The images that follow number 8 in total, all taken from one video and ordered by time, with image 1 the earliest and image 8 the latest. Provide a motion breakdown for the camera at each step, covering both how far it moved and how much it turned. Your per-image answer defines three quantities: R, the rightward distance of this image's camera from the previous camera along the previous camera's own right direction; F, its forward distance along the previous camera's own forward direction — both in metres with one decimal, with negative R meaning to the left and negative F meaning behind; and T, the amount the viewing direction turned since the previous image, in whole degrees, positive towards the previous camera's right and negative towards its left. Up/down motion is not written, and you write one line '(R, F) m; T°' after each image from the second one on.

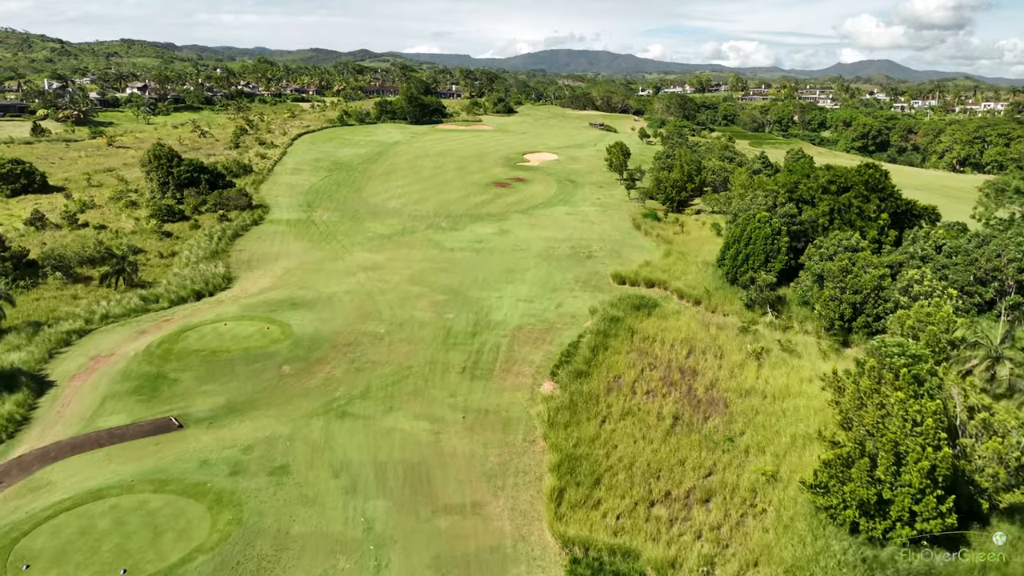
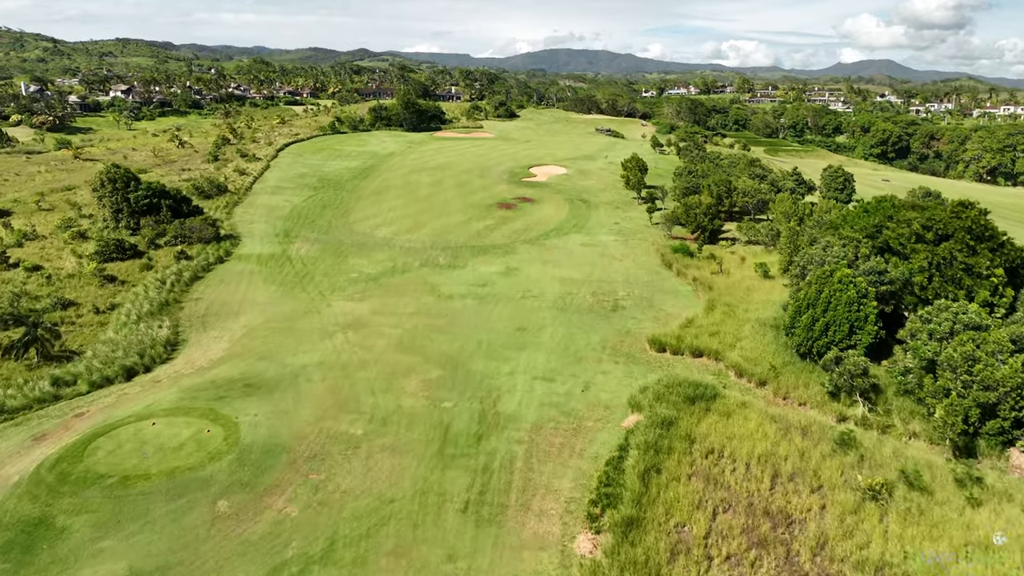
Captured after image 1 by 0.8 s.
(-0.7, +8.0) m; 0°
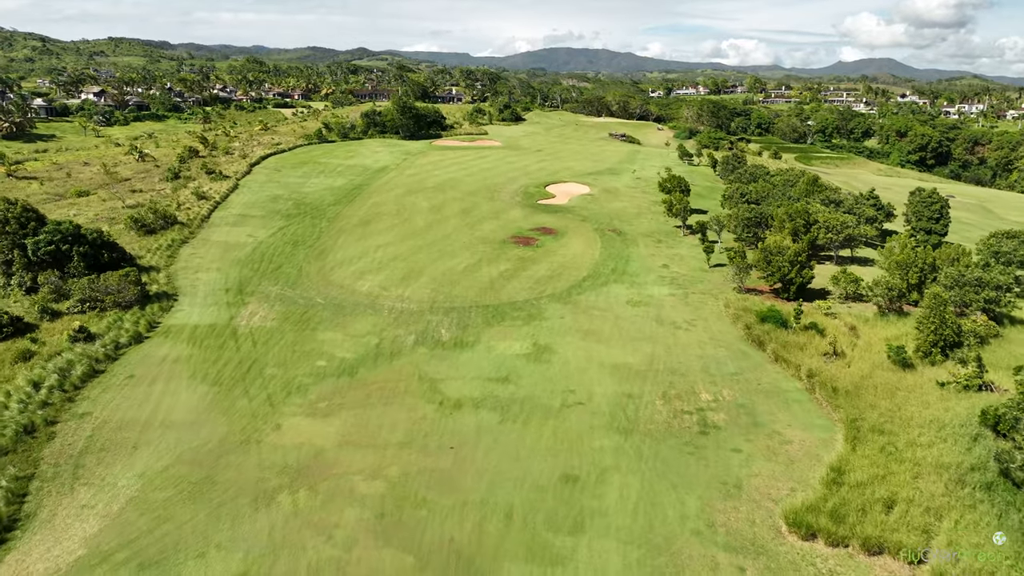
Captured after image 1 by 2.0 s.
(-1.5, +13.1) m; 0°
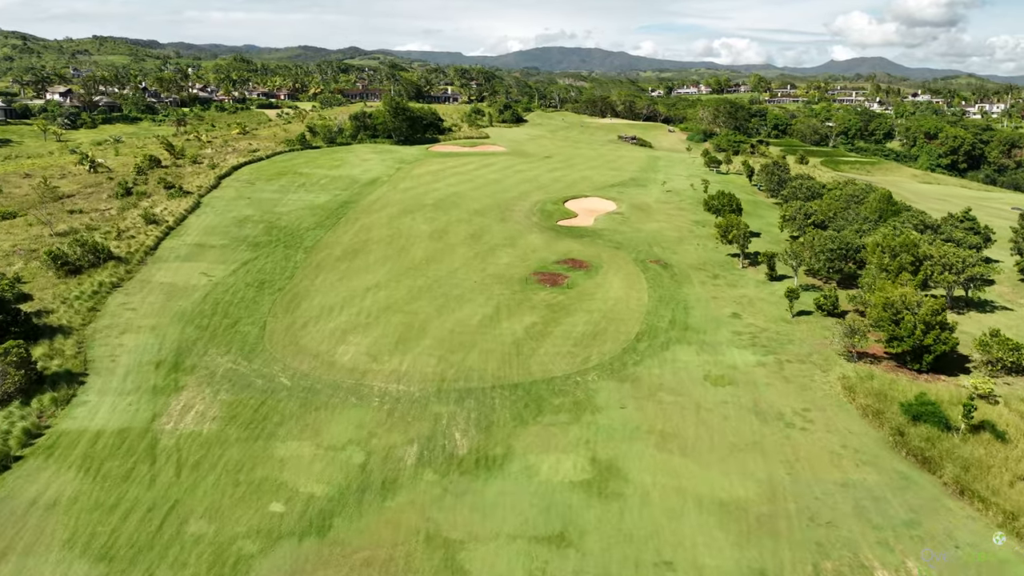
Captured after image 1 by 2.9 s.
(-1.9, +11.1) m; +1°
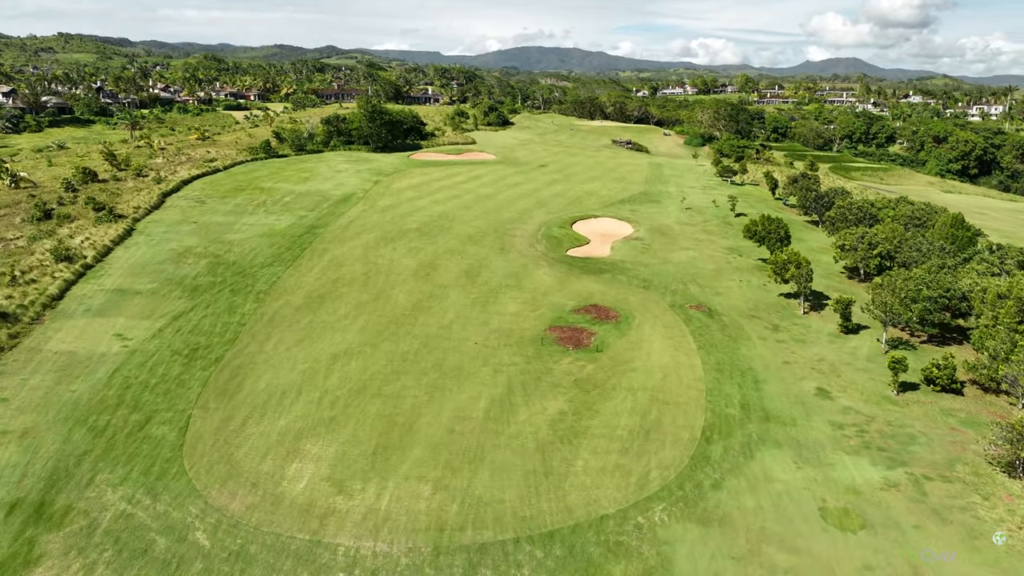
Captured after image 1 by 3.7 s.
(-1.5, +9.8) m; +2°
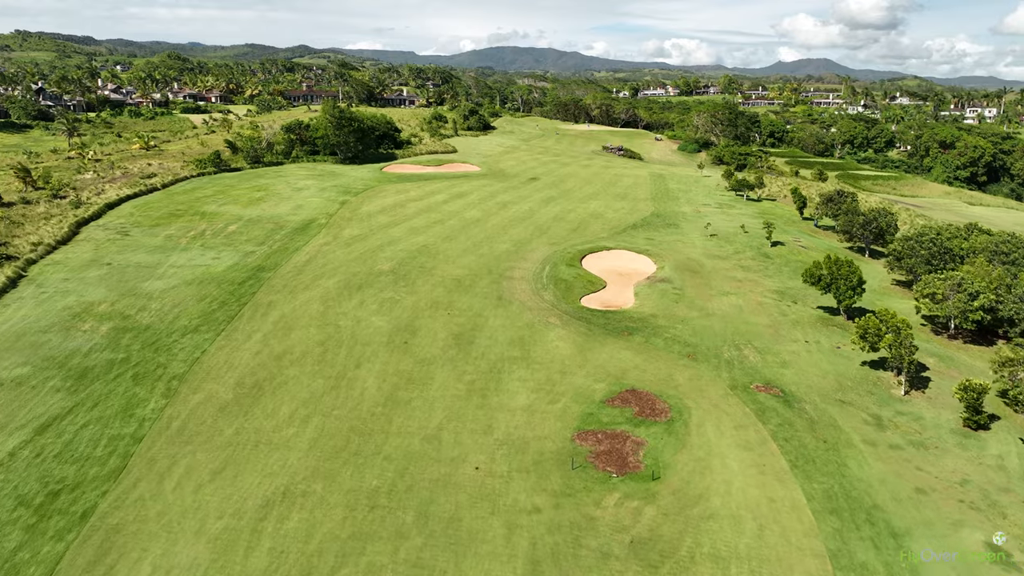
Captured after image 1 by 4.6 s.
(-1.3, +10.1) m; +2°
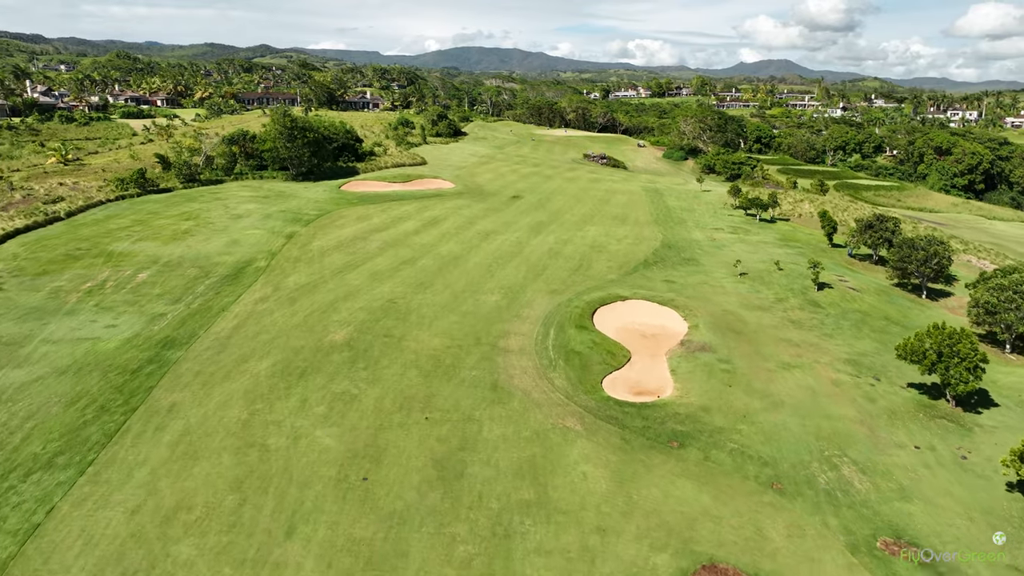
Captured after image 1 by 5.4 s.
(-1.2, +10.0) m; +3°
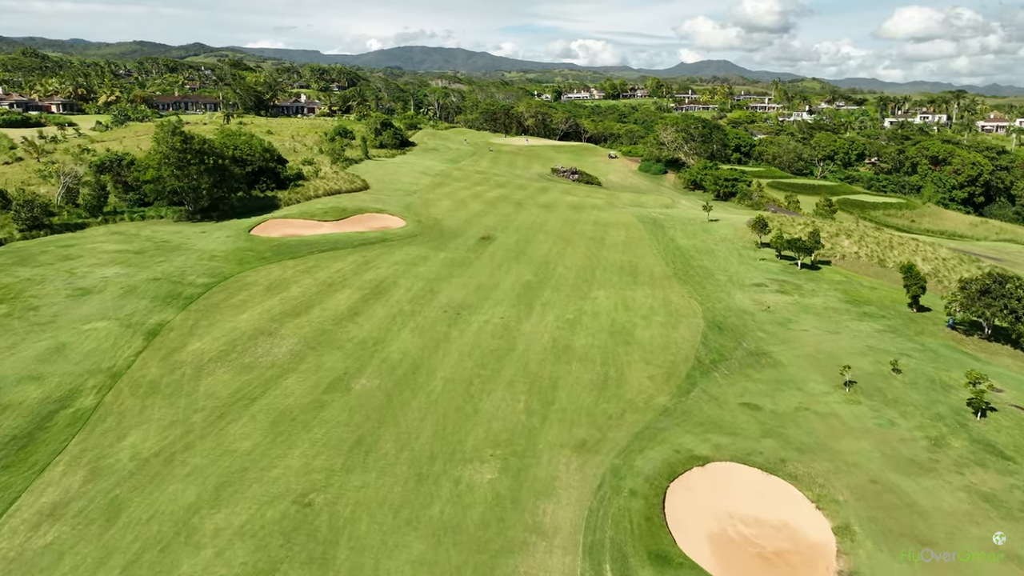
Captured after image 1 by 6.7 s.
(-1.7, +16.0) m; +4°
